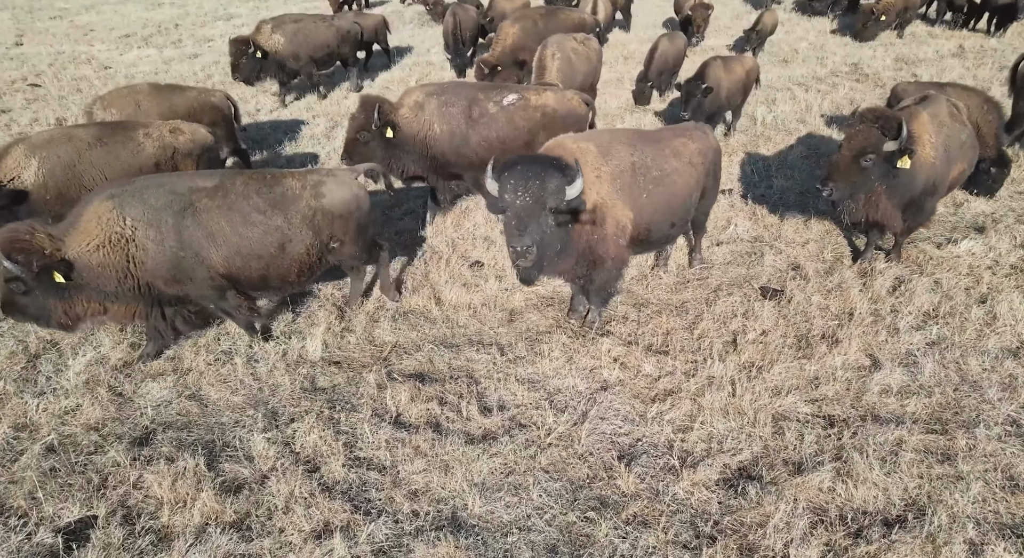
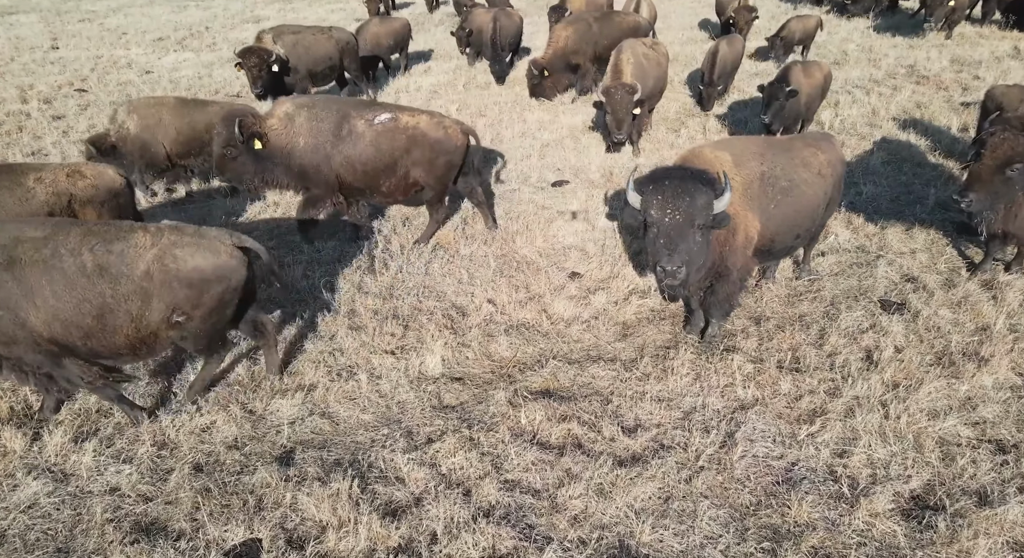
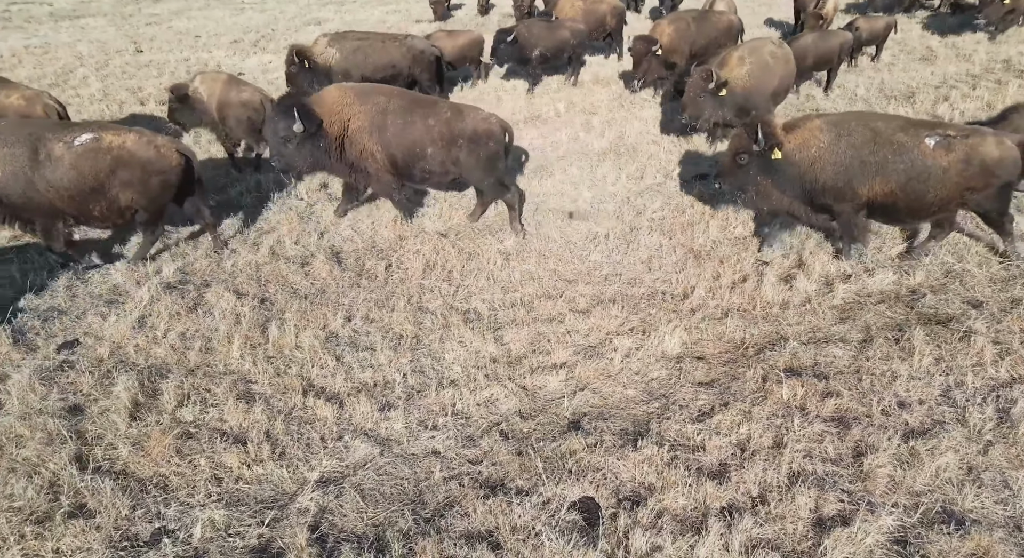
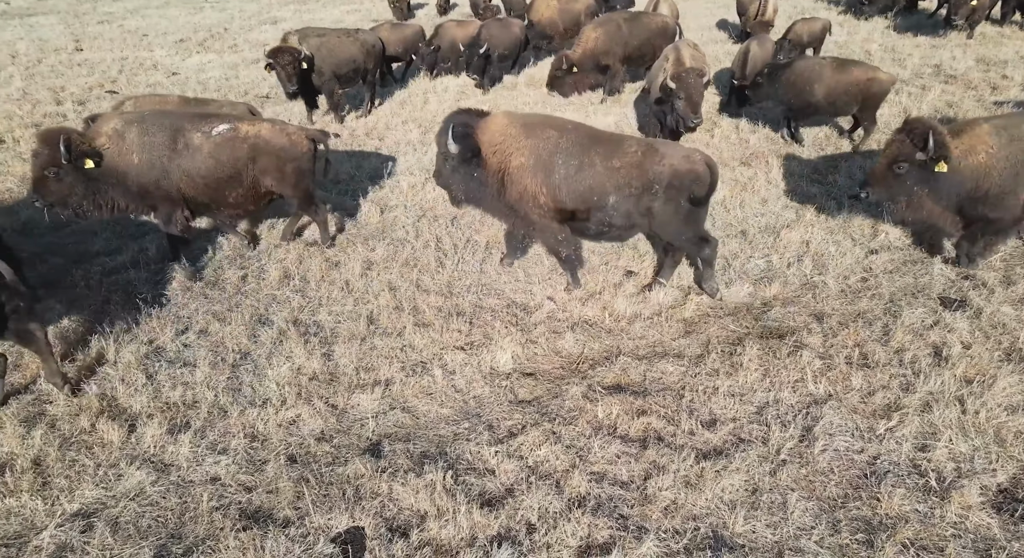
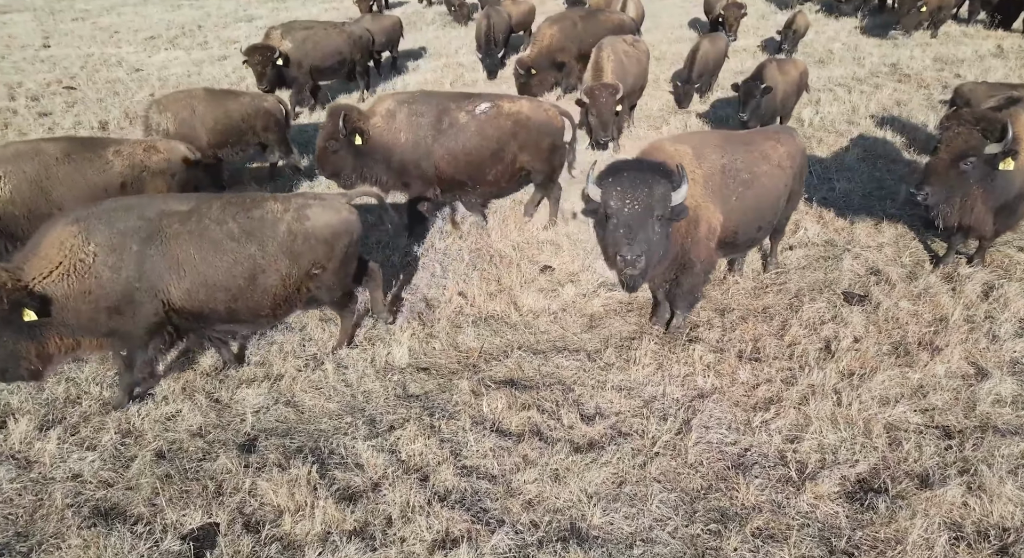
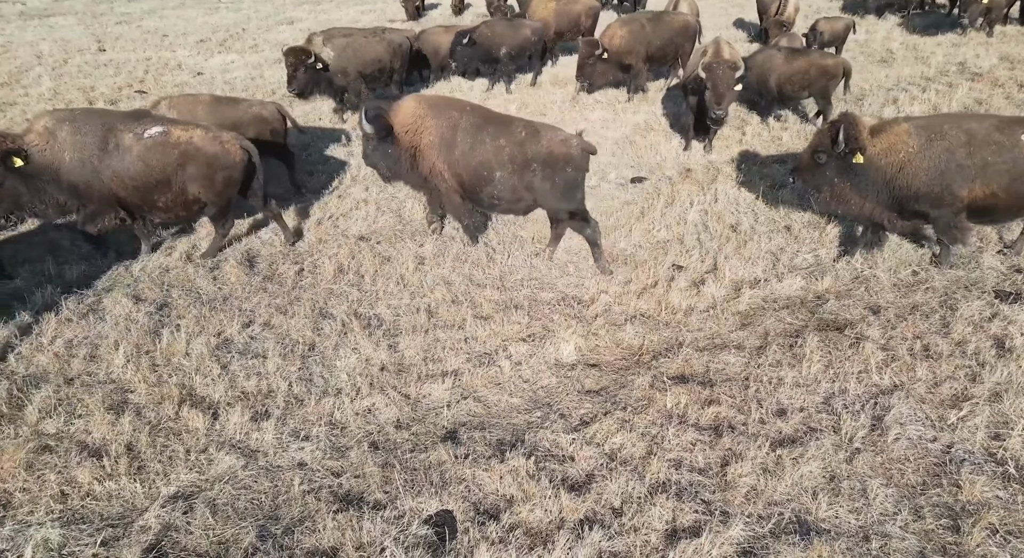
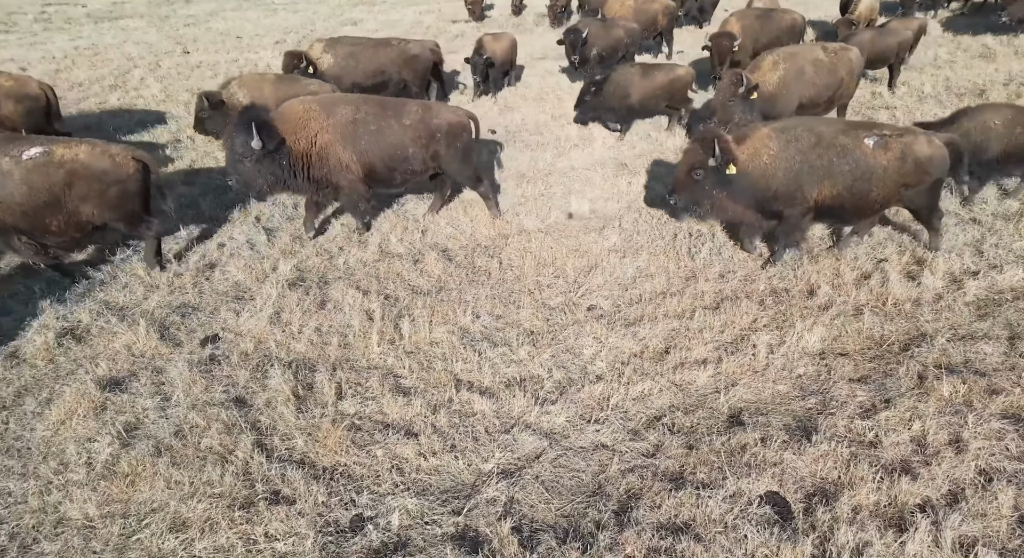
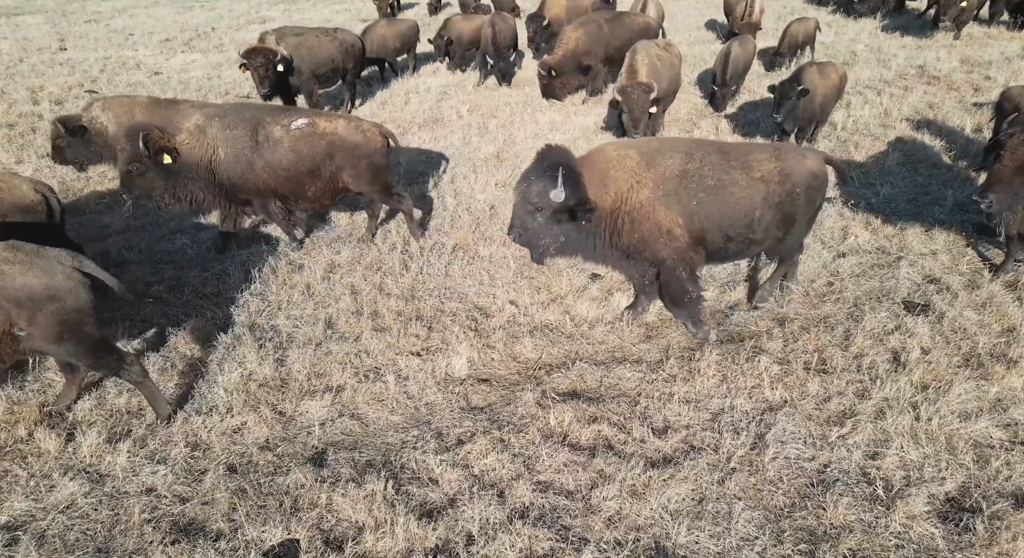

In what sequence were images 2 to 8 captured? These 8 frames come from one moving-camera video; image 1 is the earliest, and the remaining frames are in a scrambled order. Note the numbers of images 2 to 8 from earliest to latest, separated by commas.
5, 2, 8, 4, 6, 3, 7
